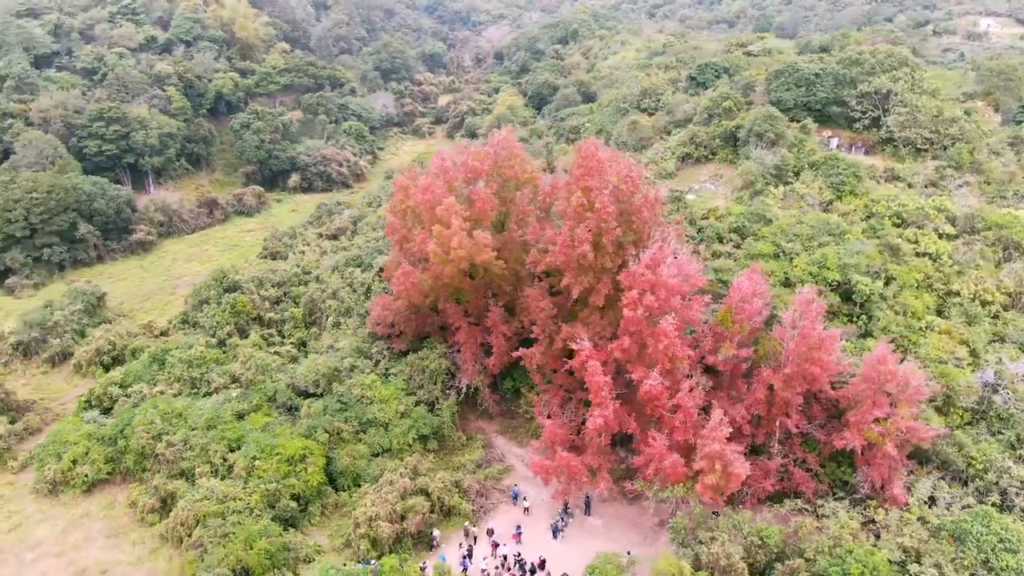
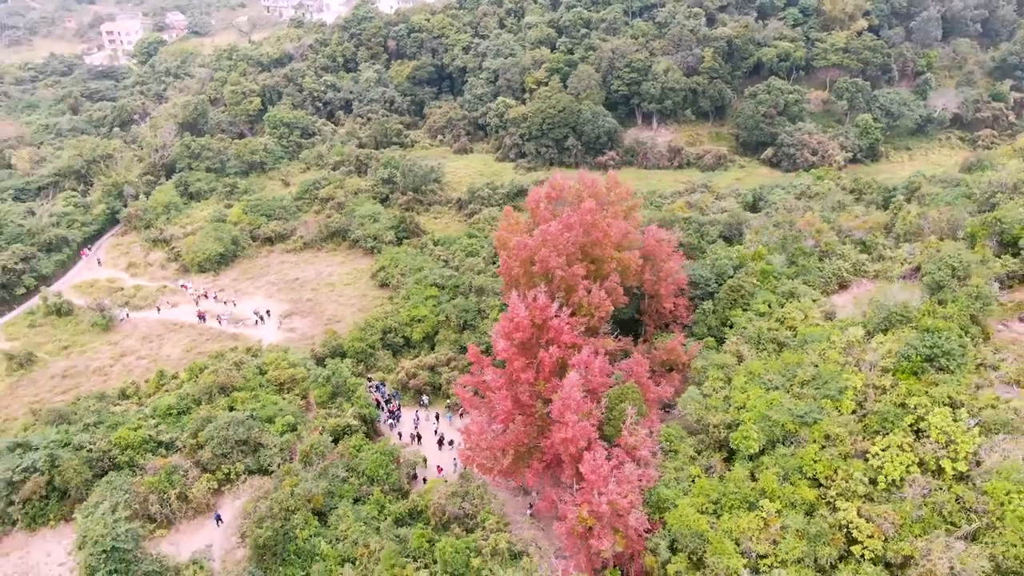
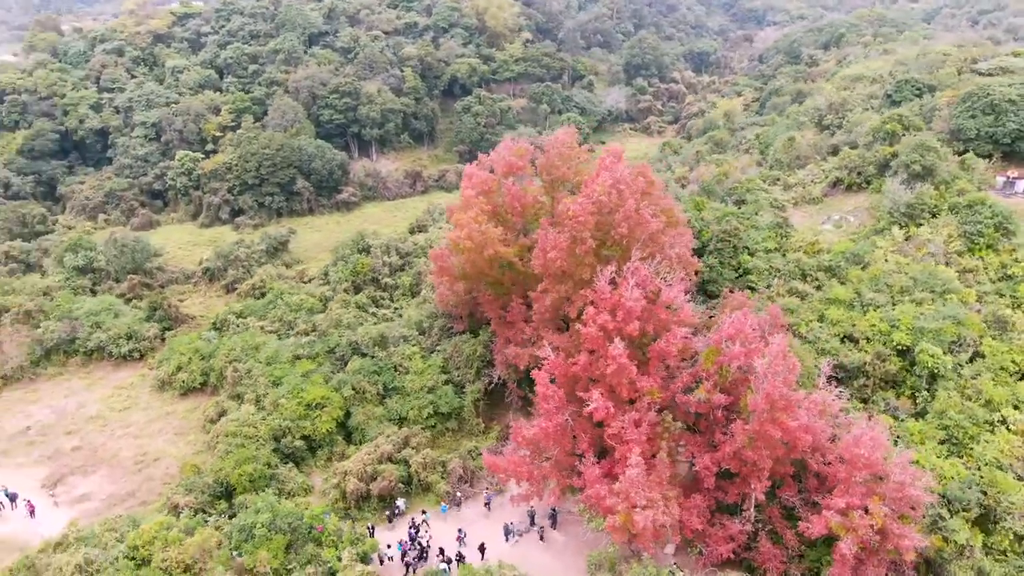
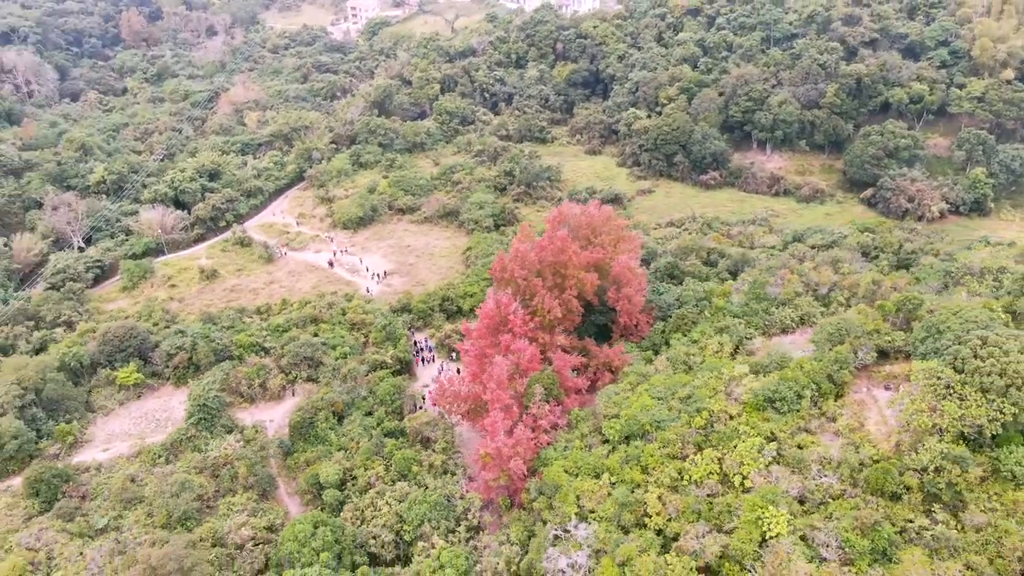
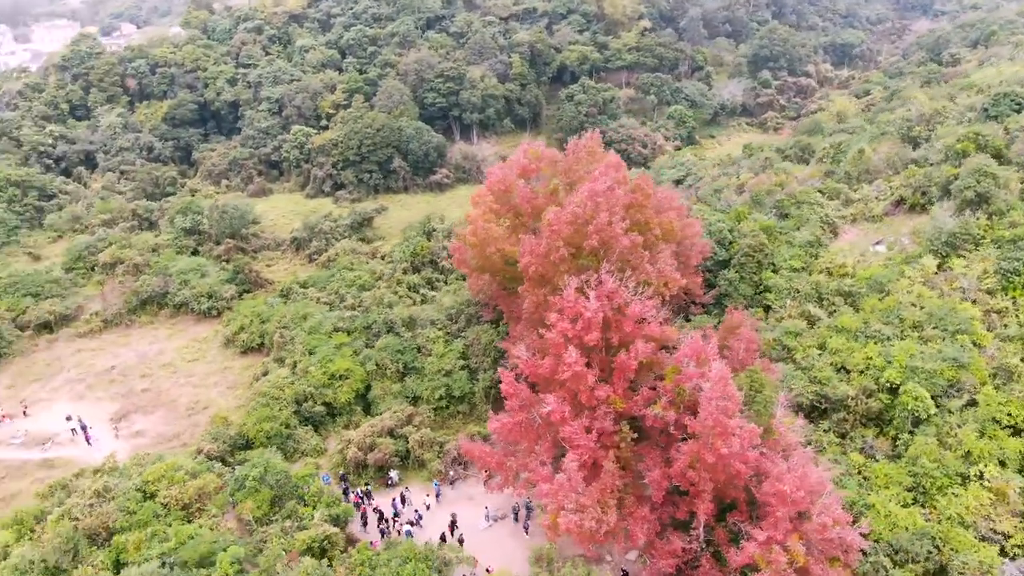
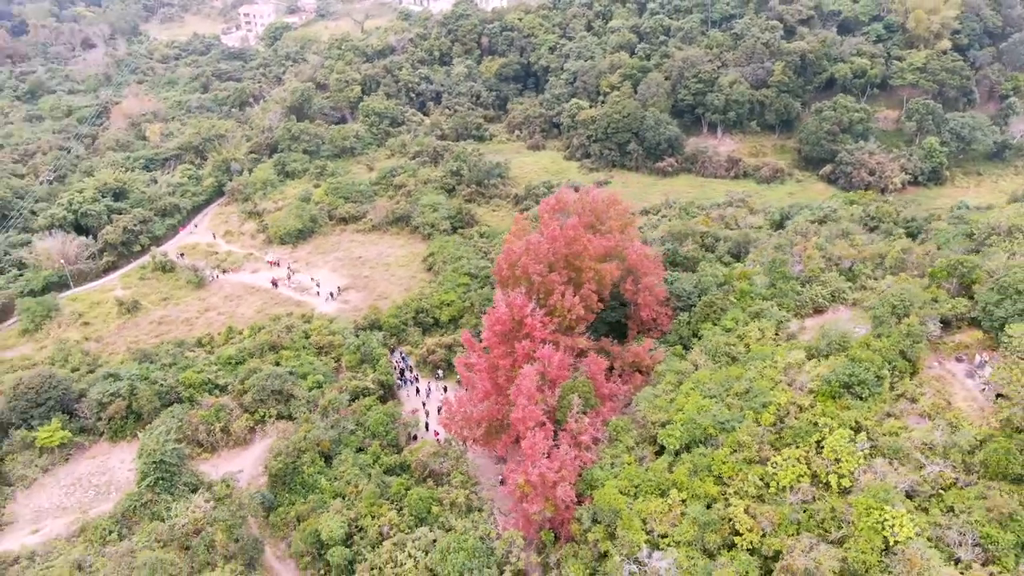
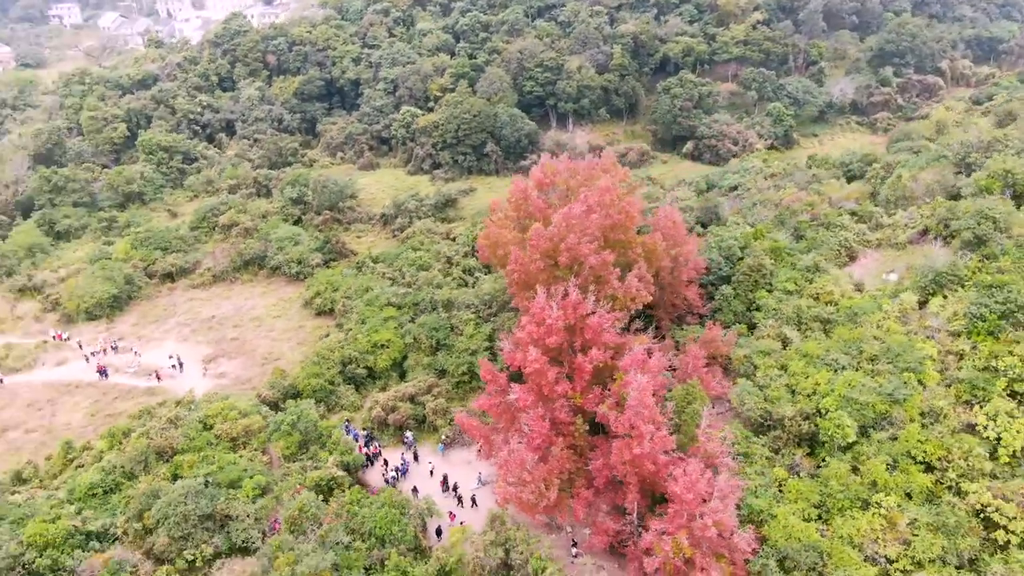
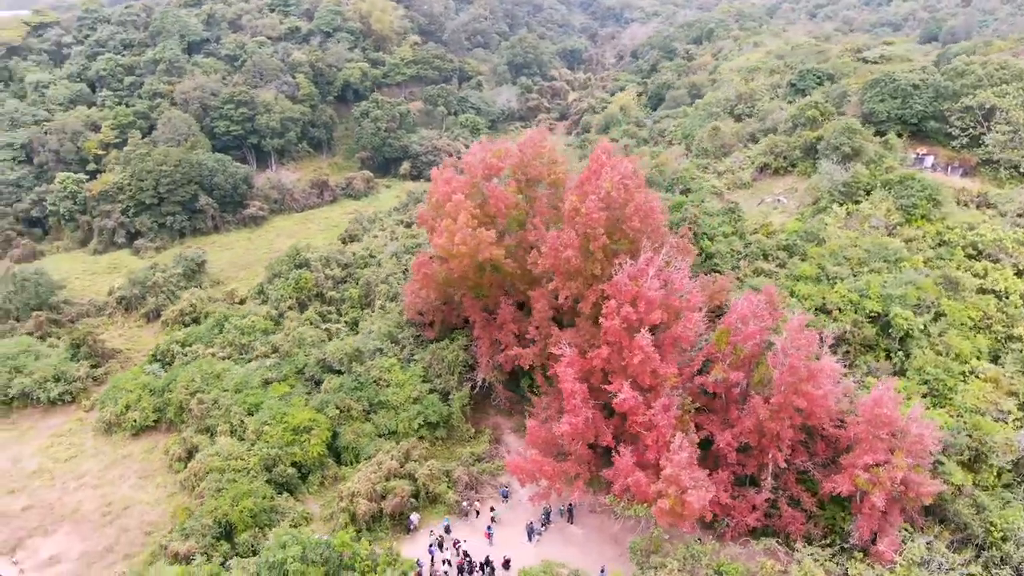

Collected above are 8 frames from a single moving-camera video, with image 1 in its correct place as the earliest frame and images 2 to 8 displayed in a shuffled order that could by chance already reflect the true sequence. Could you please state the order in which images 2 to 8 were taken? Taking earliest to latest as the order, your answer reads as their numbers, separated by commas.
8, 3, 5, 7, 2, 6, 4
